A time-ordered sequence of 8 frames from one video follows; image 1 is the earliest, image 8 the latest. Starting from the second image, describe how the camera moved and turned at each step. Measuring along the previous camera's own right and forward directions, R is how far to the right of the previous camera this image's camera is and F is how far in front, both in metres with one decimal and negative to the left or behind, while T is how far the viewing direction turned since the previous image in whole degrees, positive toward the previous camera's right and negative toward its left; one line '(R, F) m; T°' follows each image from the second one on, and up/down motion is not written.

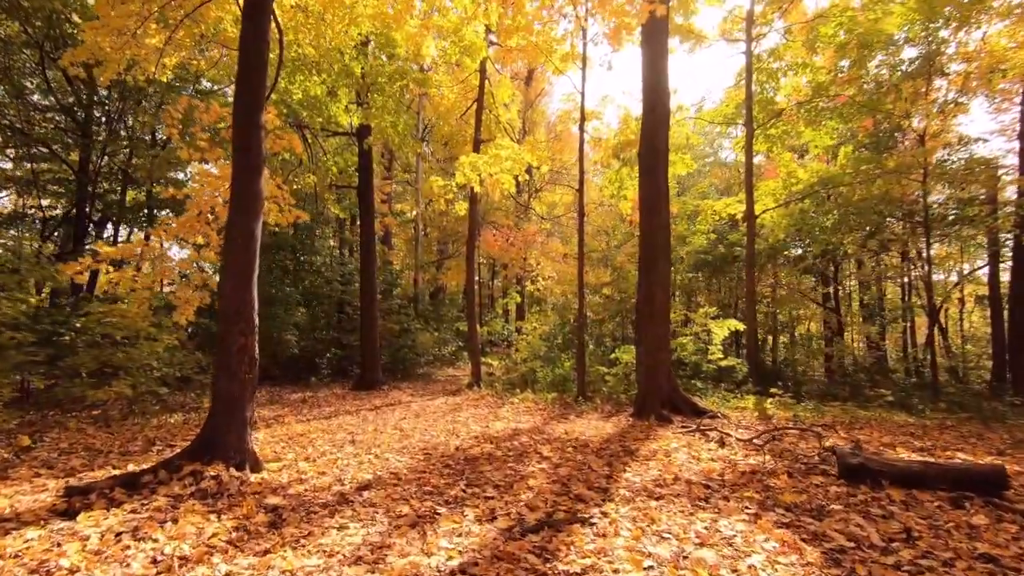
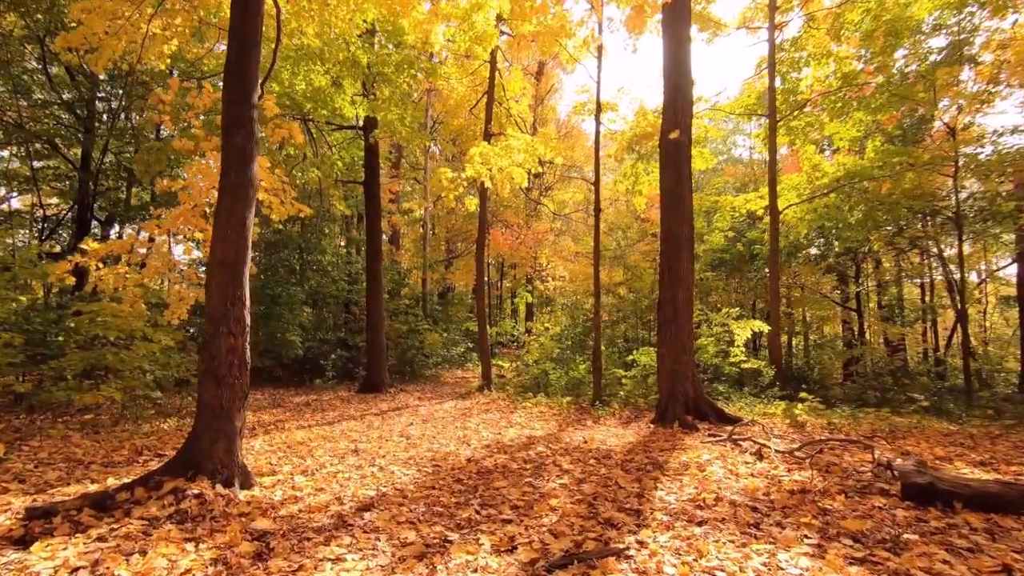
(-0.1, +0.5) m; -1°
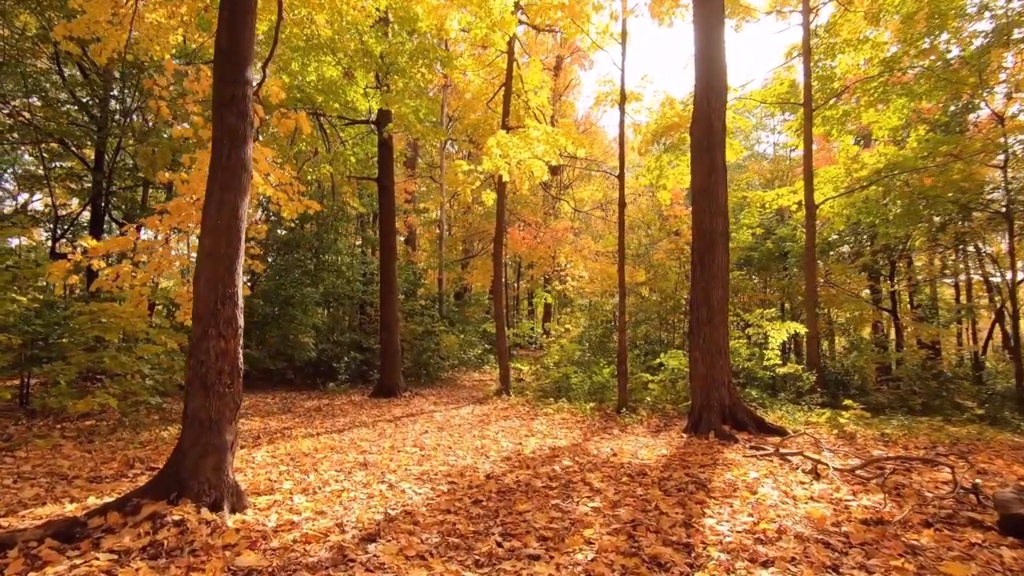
(-0.1, +0.5) m; -2°
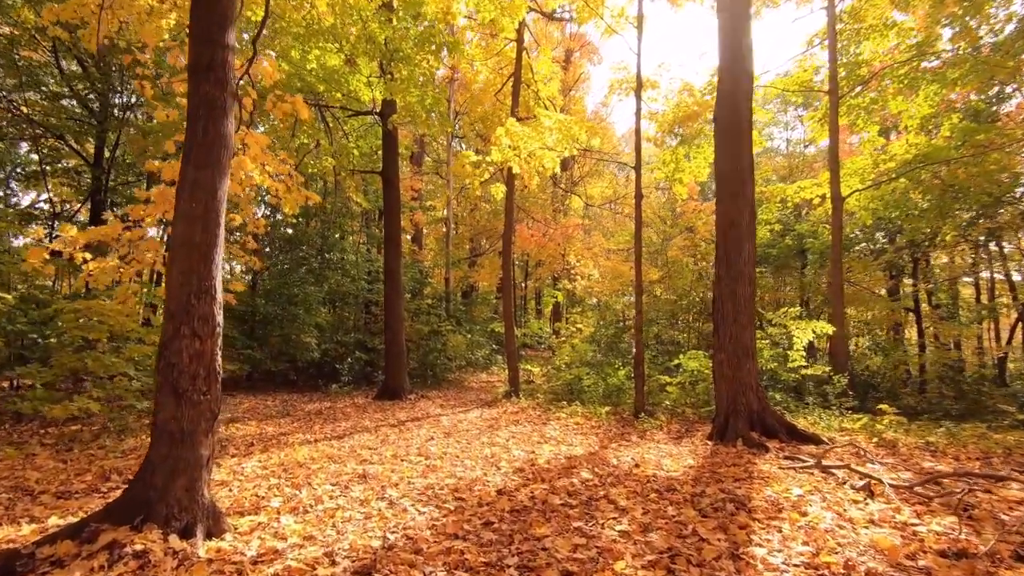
(-0.1, +0.5) m; -1°
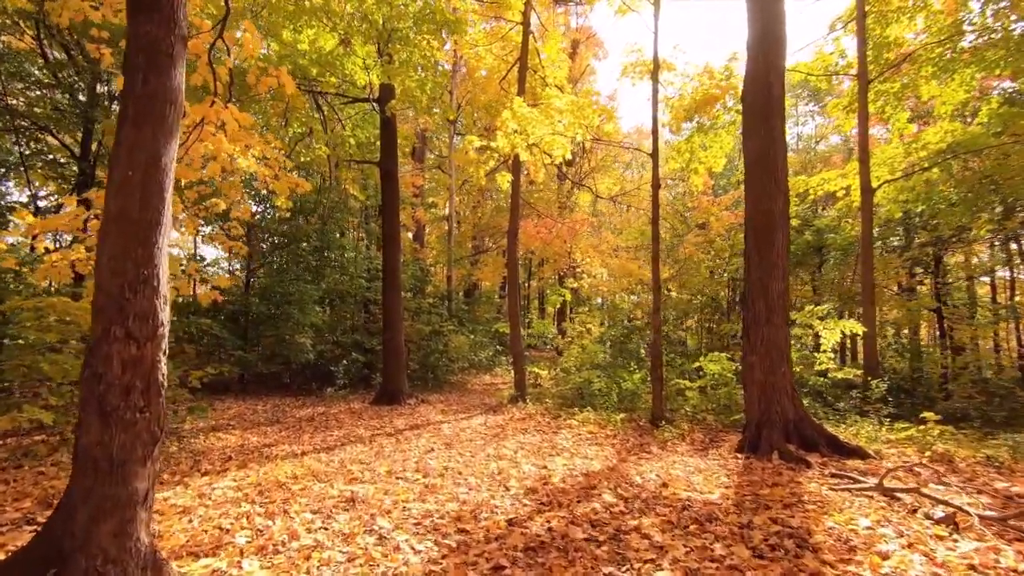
(-0.1, +0.7) m; 0°
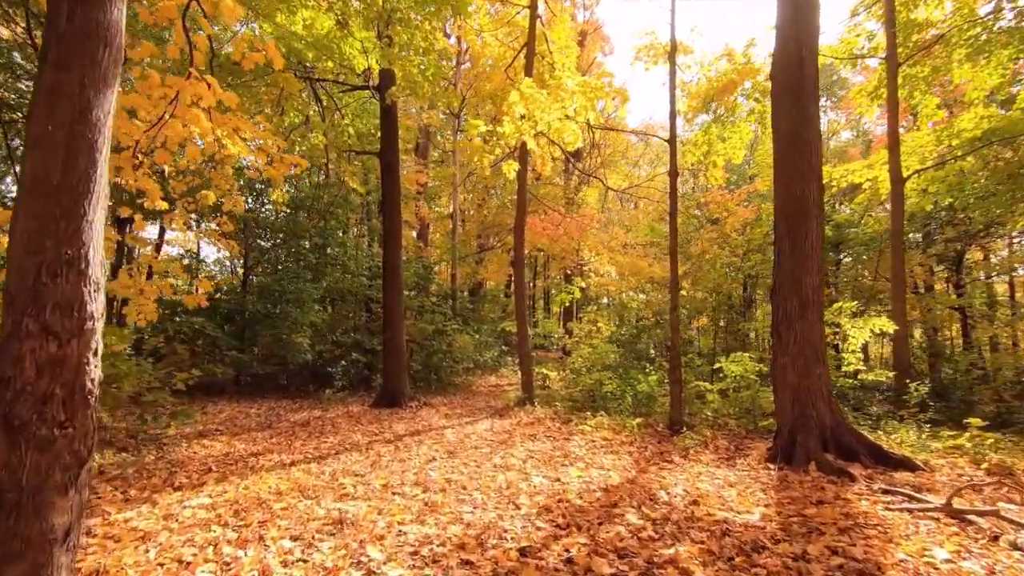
(0.0, +0.5) m; -1°
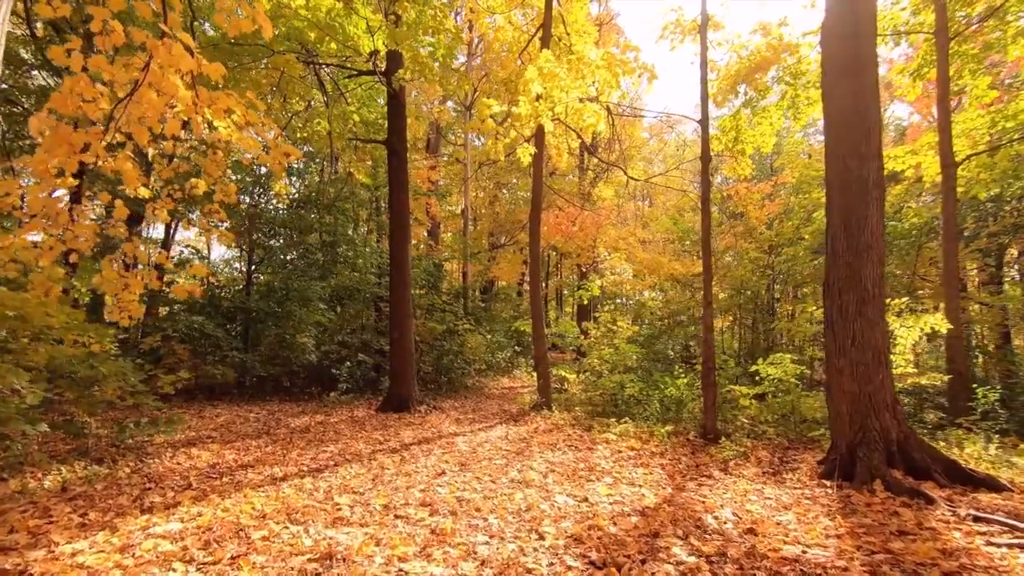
(-0.1, +0.6) m; -1°
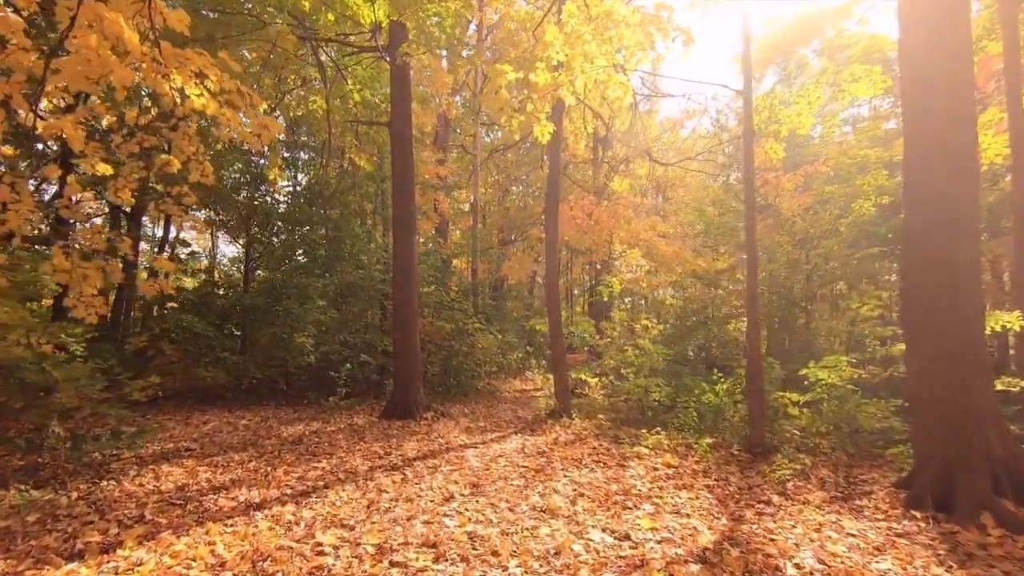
(-0.1, +0.8) m; -1°
